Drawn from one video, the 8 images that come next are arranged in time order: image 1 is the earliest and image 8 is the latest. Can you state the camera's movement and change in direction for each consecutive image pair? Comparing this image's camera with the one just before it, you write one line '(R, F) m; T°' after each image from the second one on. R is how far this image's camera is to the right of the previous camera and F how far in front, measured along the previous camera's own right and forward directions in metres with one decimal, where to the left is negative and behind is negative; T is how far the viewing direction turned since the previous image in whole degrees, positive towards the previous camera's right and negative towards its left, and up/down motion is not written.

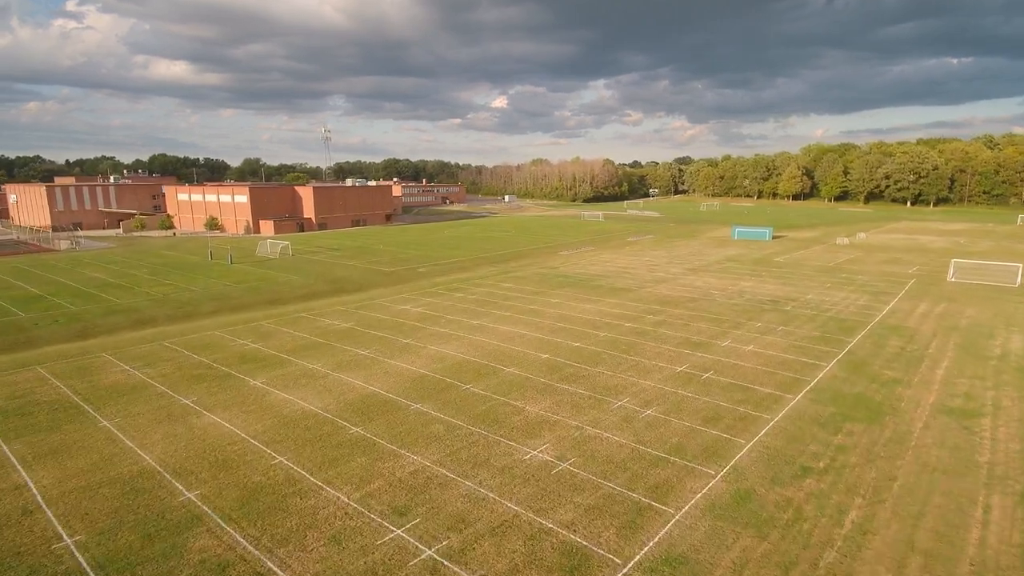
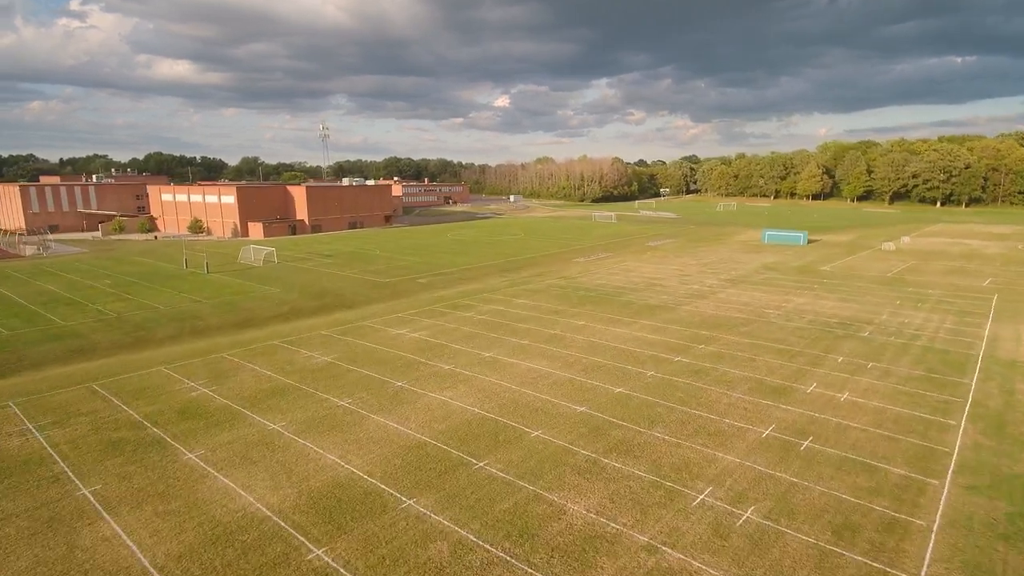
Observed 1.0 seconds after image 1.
(-0.8, +6.0) m; 0°
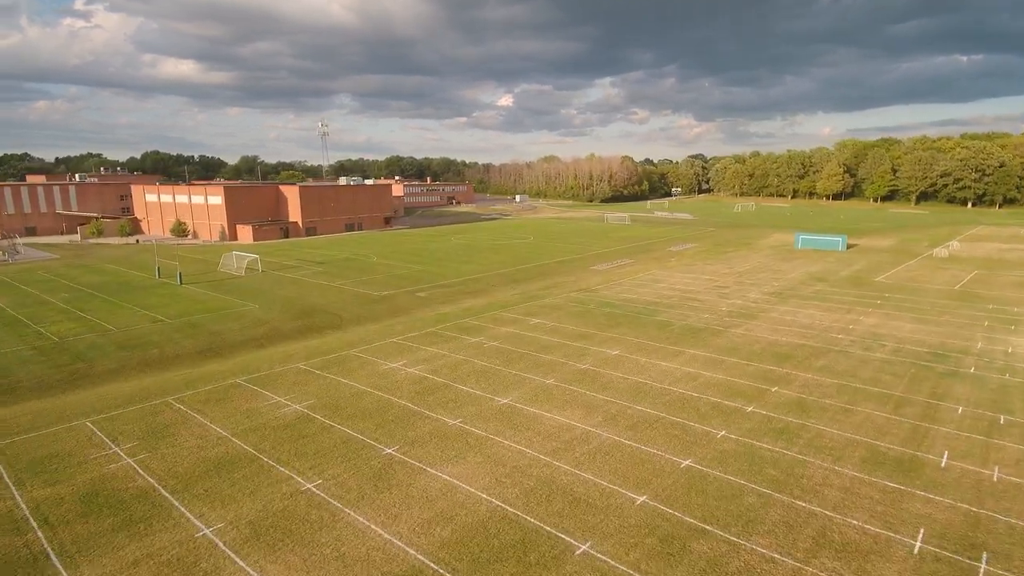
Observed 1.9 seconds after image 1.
(-0.7, +5.4) m; 0°
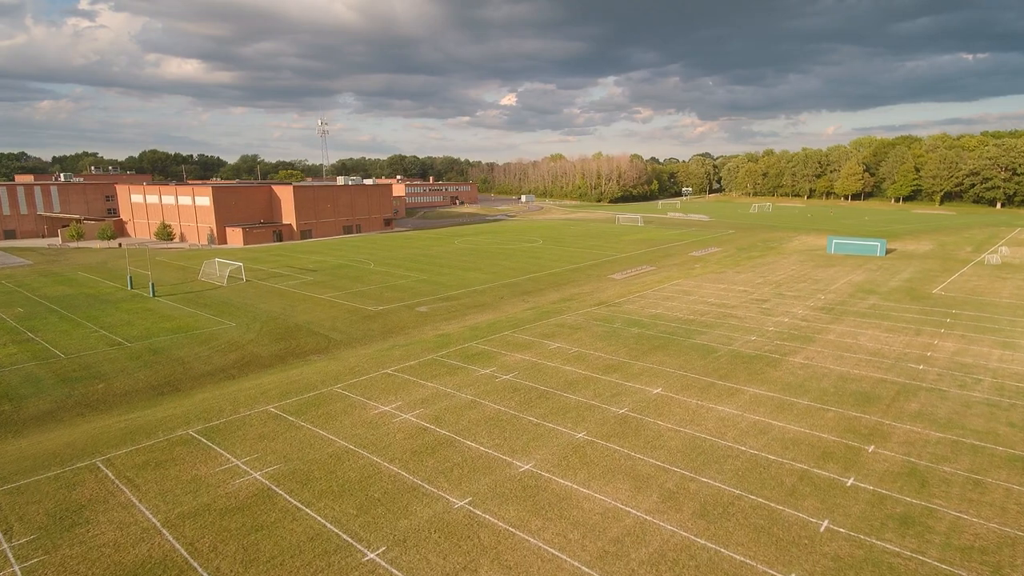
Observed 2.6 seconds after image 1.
(-0.5, +4.4) m; 0°
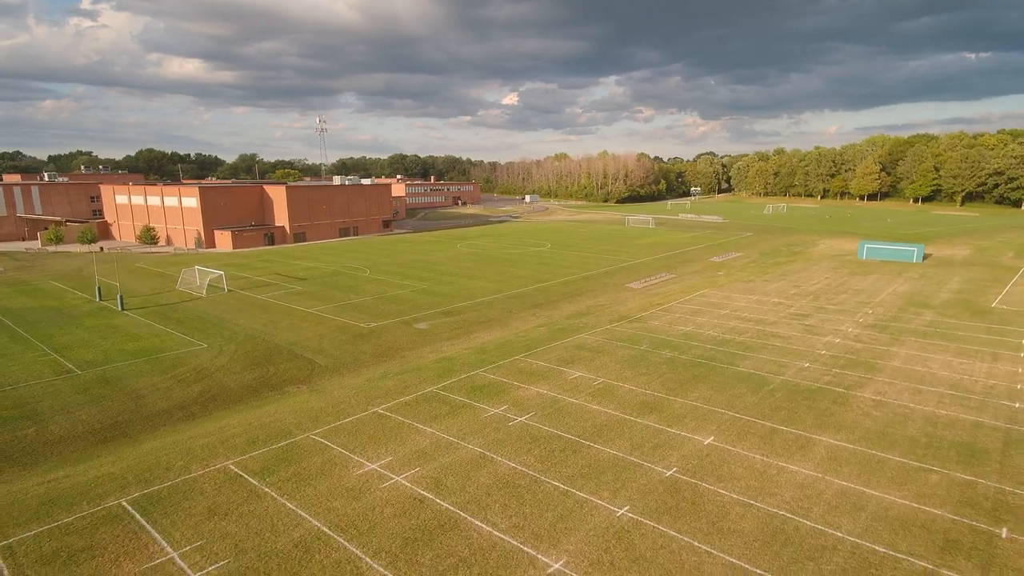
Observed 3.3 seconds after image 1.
(-0.5, +3.8) m; 0°
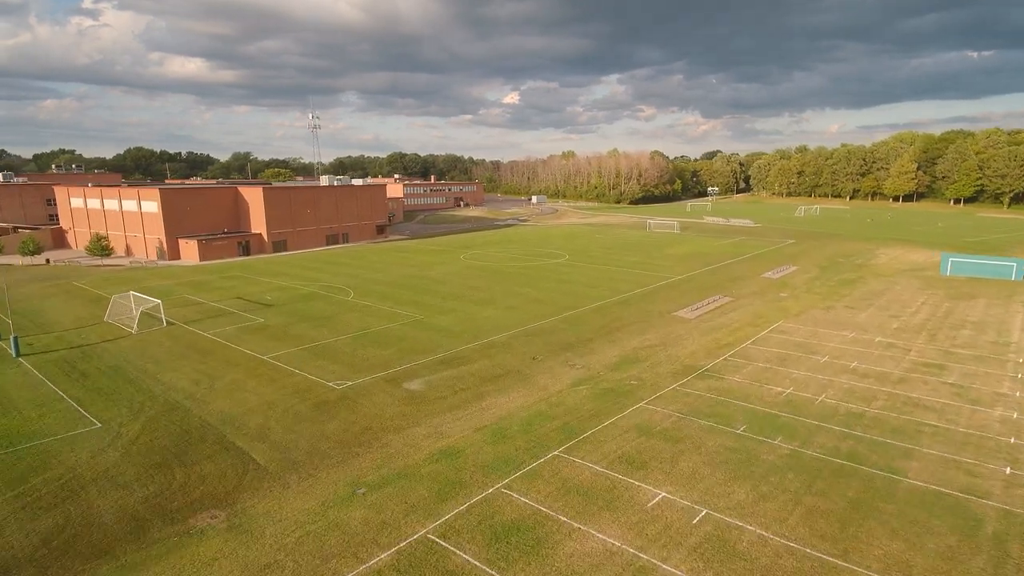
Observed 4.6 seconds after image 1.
(-1.0, +8.3) m; 0°
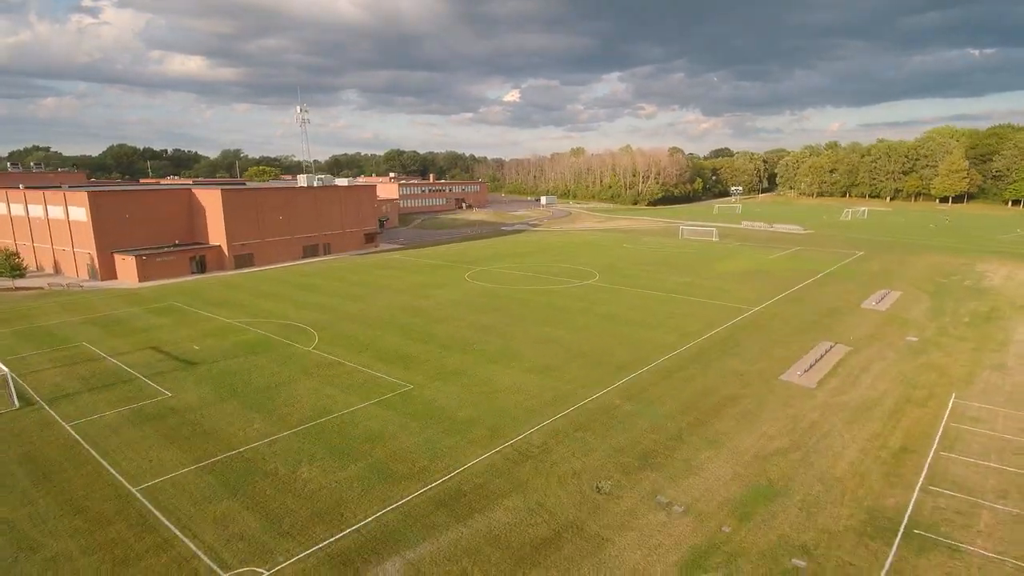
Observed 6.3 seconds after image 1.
(-1.2, +10.1) m; 0°
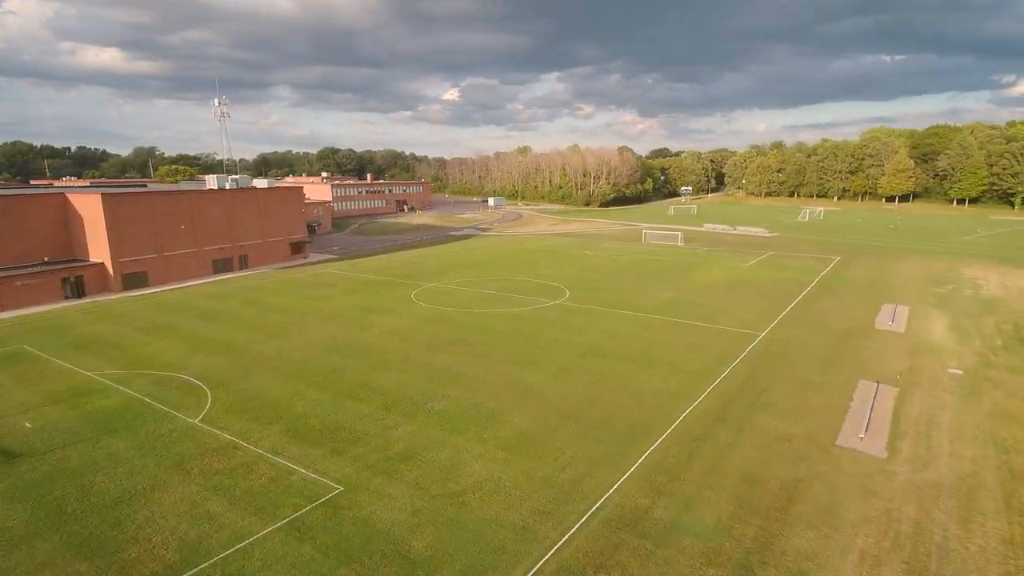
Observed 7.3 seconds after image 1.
(-0.7, +6.1) m; +6°
